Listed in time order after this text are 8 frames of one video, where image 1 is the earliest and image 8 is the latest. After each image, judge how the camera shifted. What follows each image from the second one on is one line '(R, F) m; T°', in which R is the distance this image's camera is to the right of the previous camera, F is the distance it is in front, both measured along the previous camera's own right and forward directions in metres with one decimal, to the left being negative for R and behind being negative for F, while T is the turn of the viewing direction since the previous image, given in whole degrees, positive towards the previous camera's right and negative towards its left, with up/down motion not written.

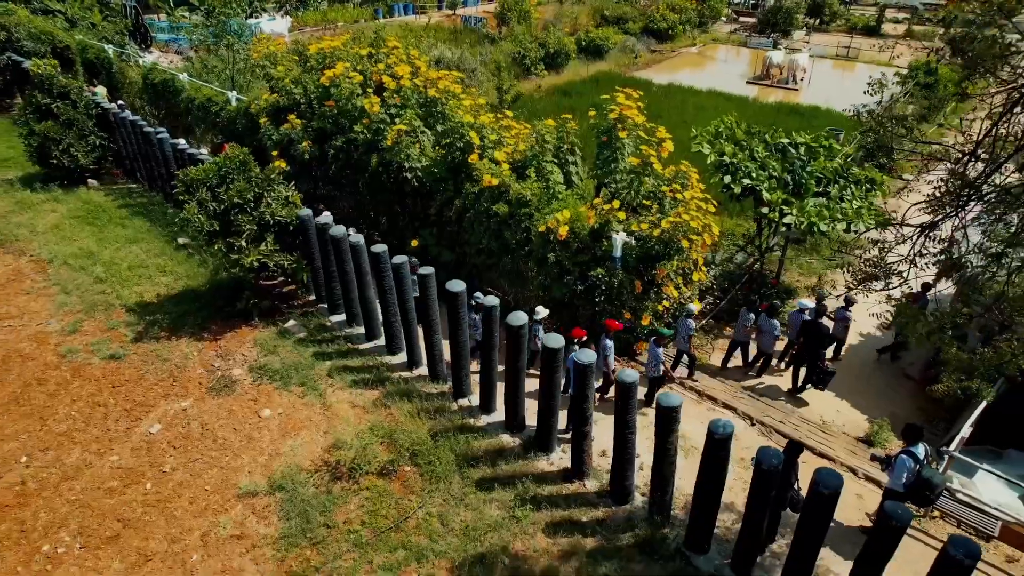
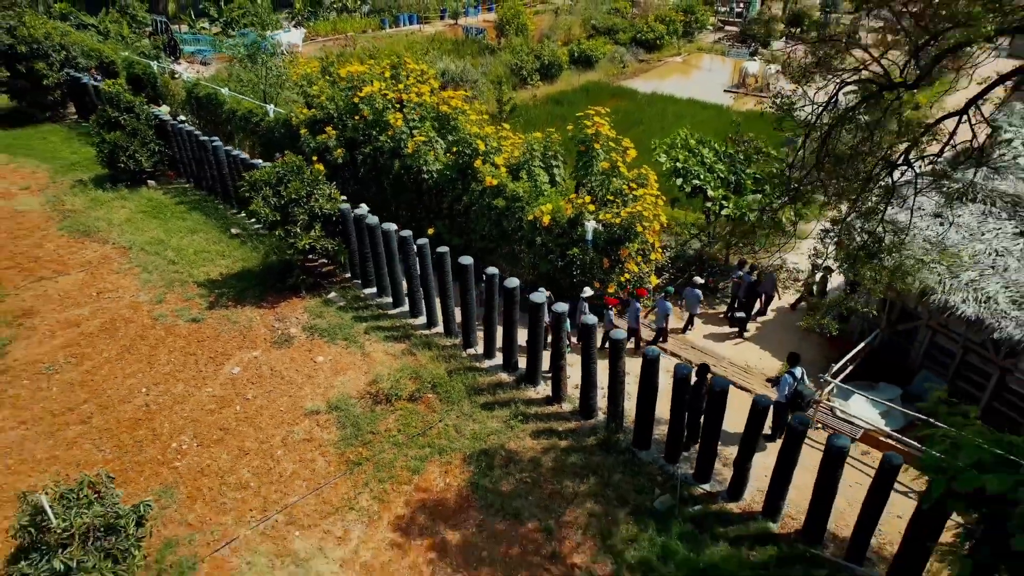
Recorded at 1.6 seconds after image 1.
(0.0, -1.8) m; 0°
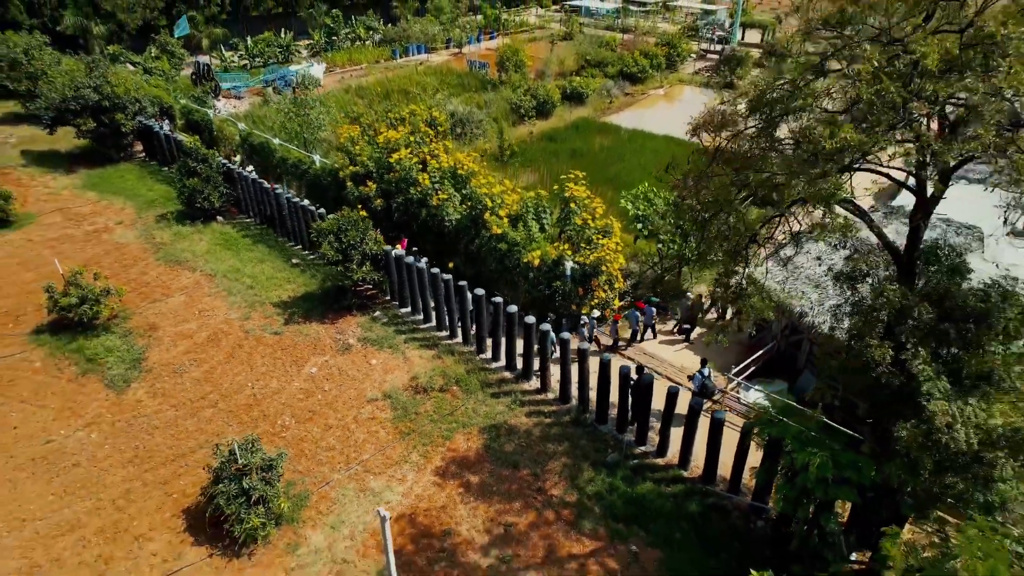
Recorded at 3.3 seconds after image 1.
(0.0, -2.8) m; 0°
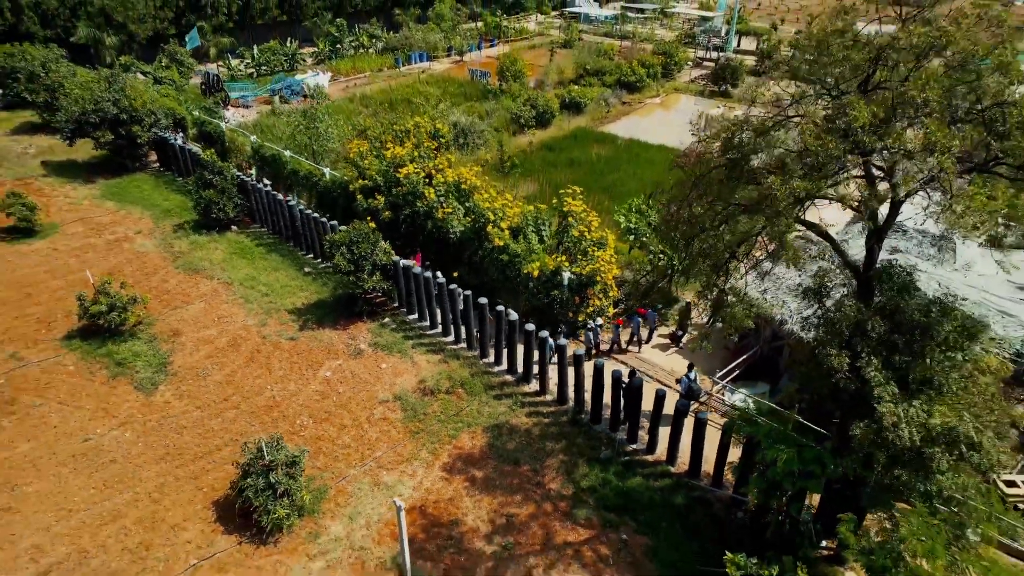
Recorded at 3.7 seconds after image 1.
(0.0, -0.7) m; 0°
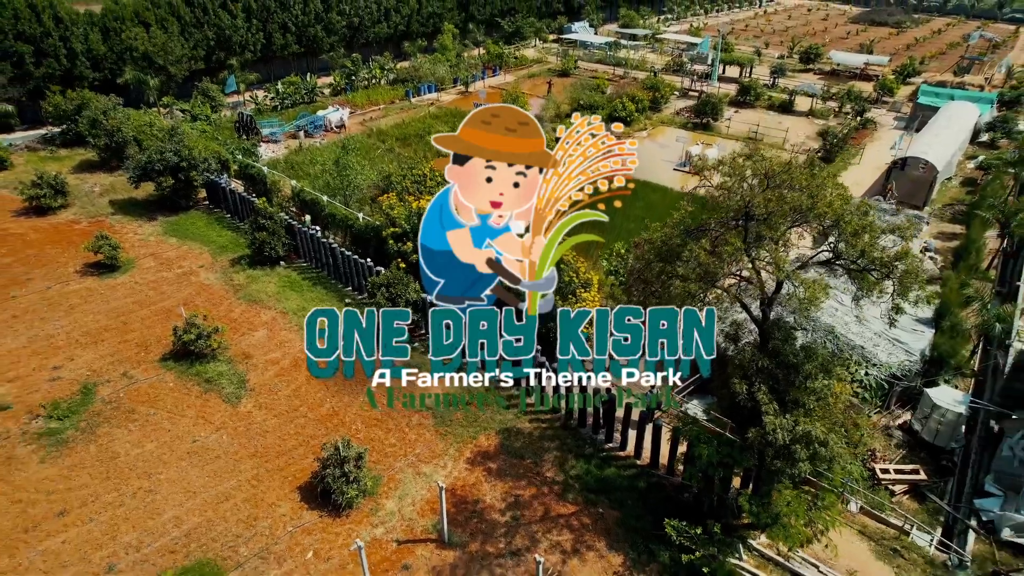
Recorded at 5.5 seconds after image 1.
(-0.1, -2.9) m; 0°
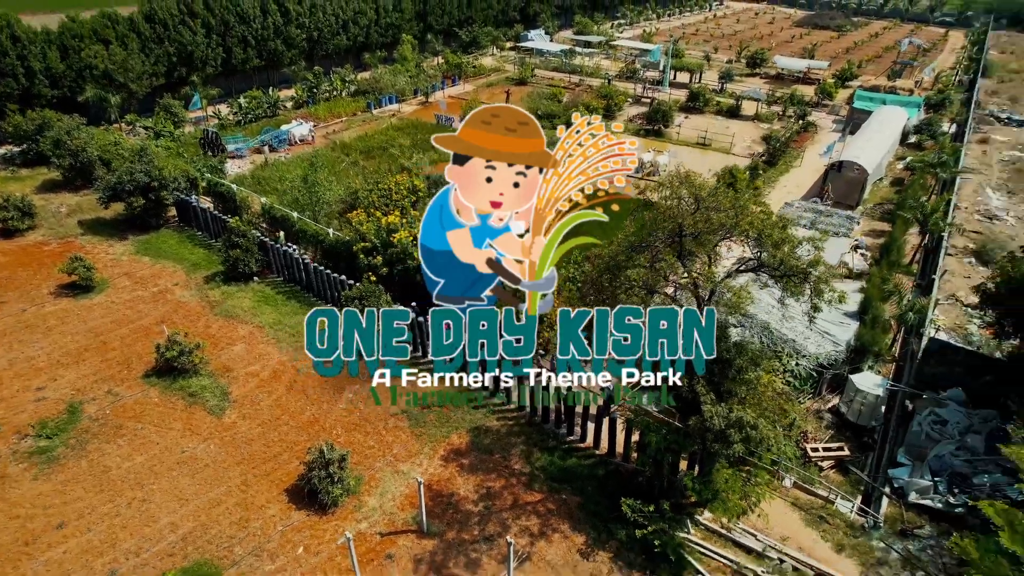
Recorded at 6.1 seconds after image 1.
(0.0, -1.1) m; +3°
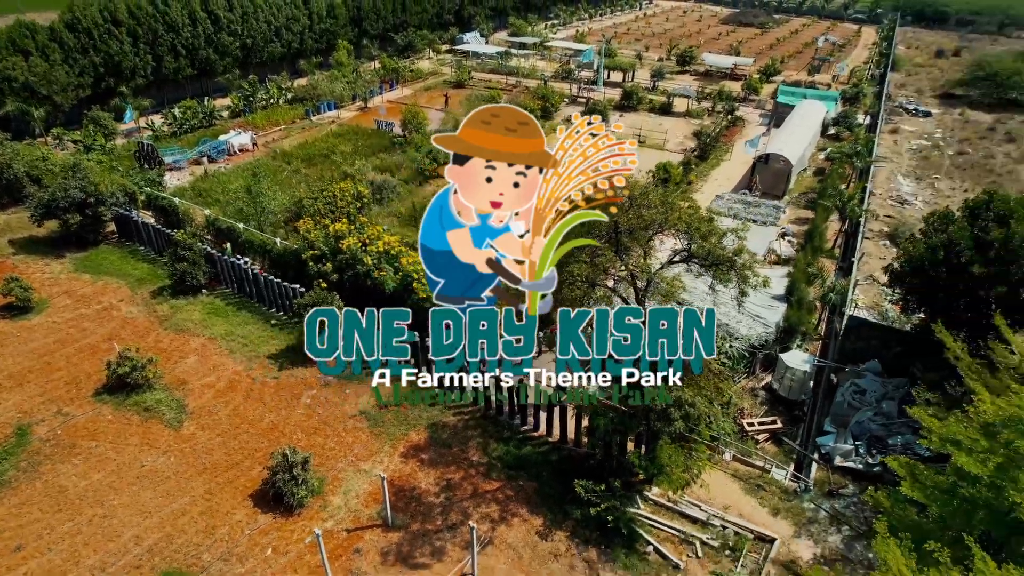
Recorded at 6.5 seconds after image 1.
(-0.1, -0.6) m; +4°
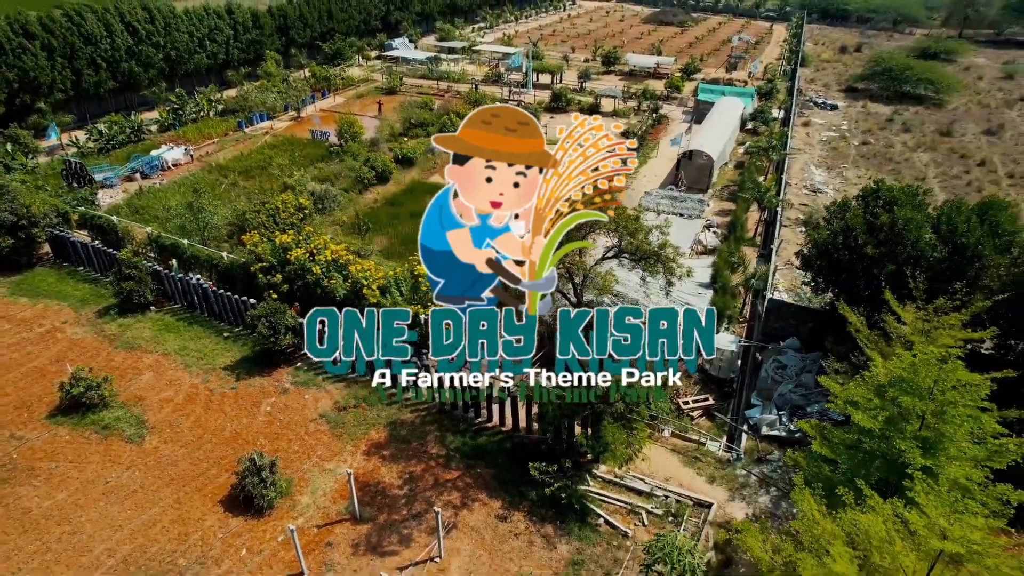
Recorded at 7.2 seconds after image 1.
(-0.2, -0.9) m; +5°
